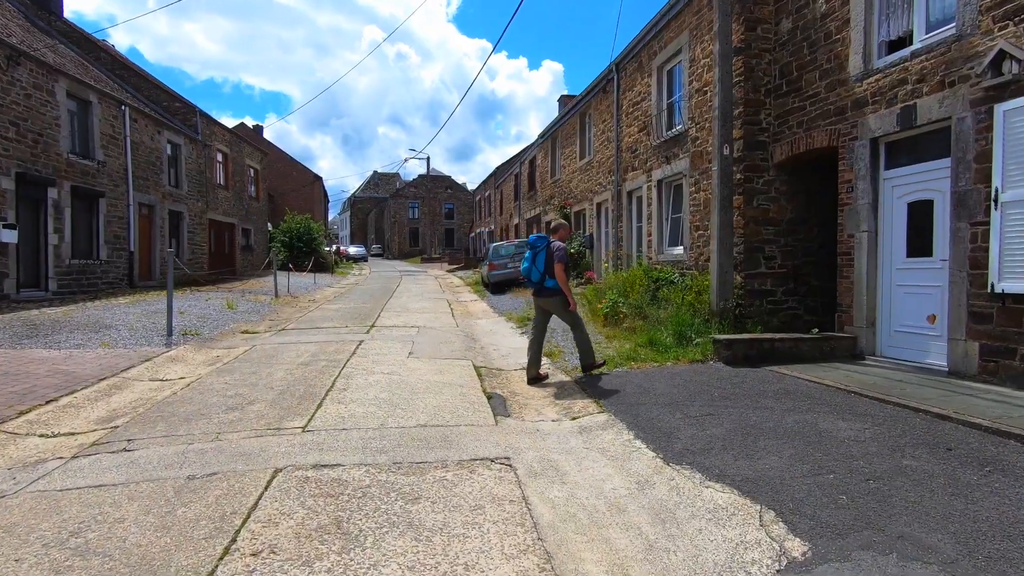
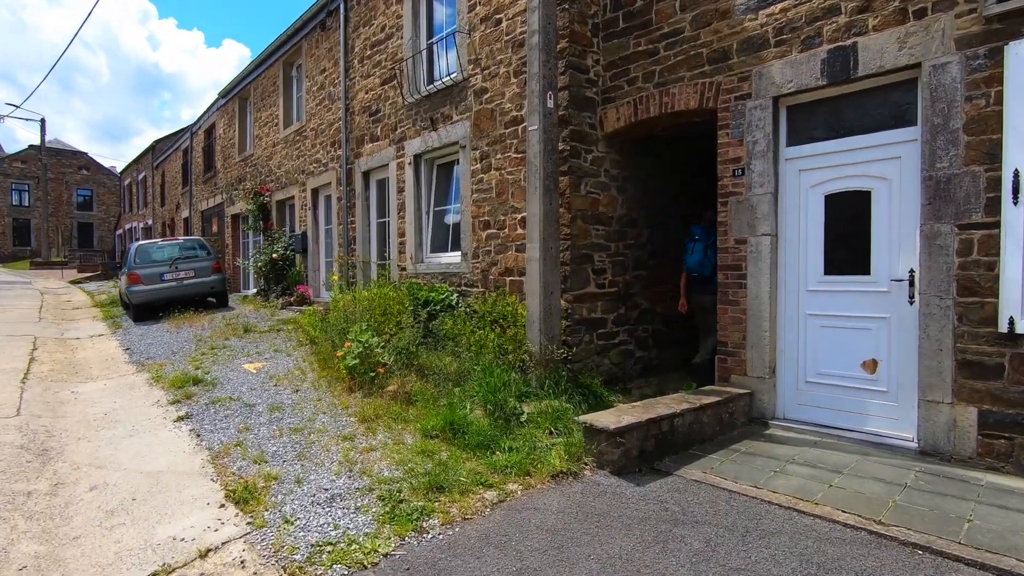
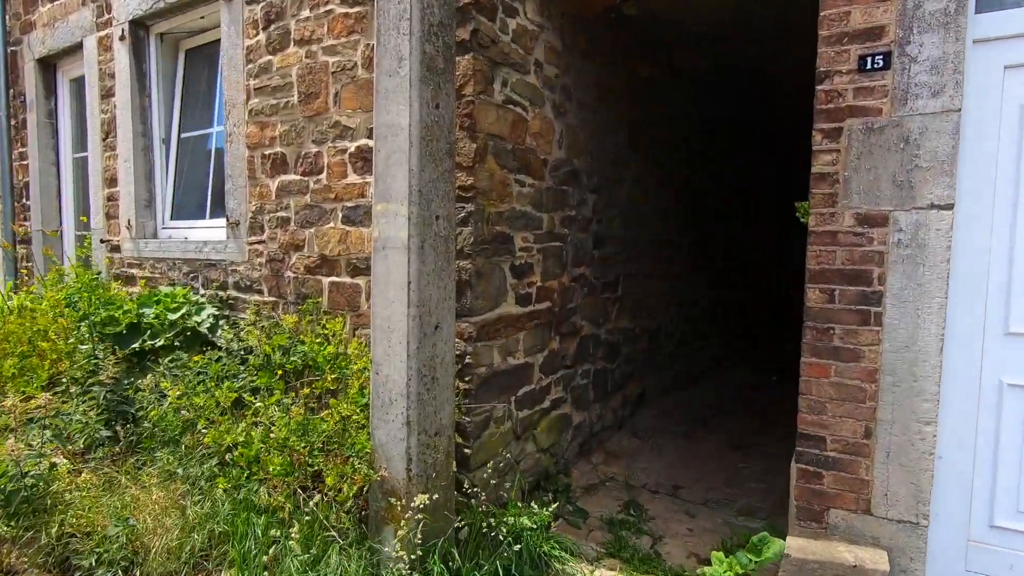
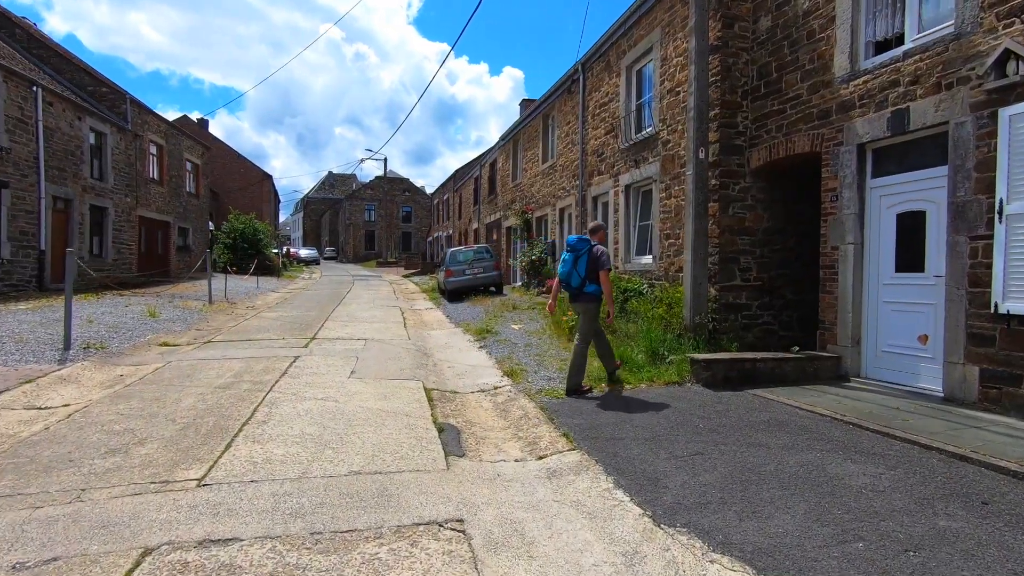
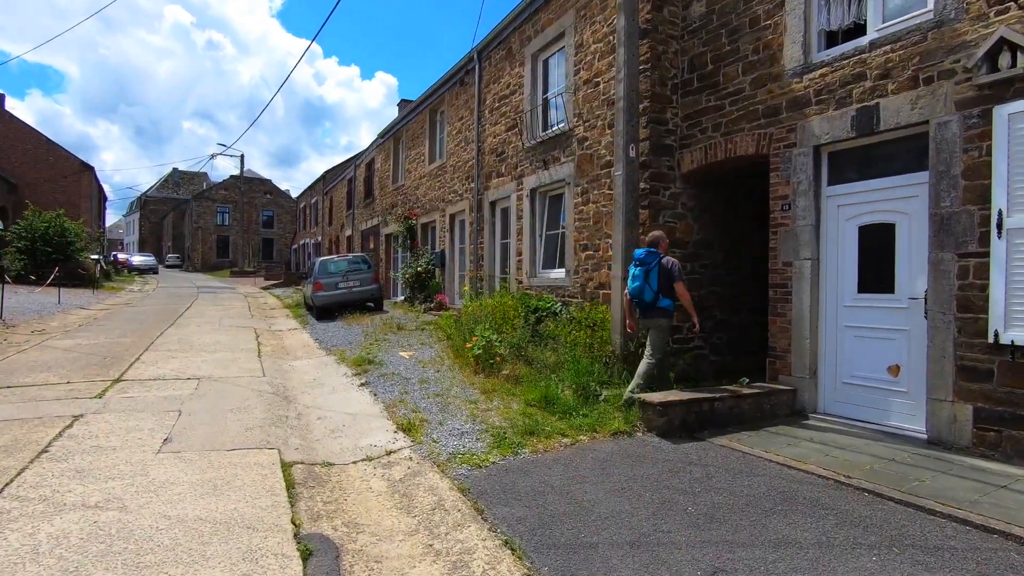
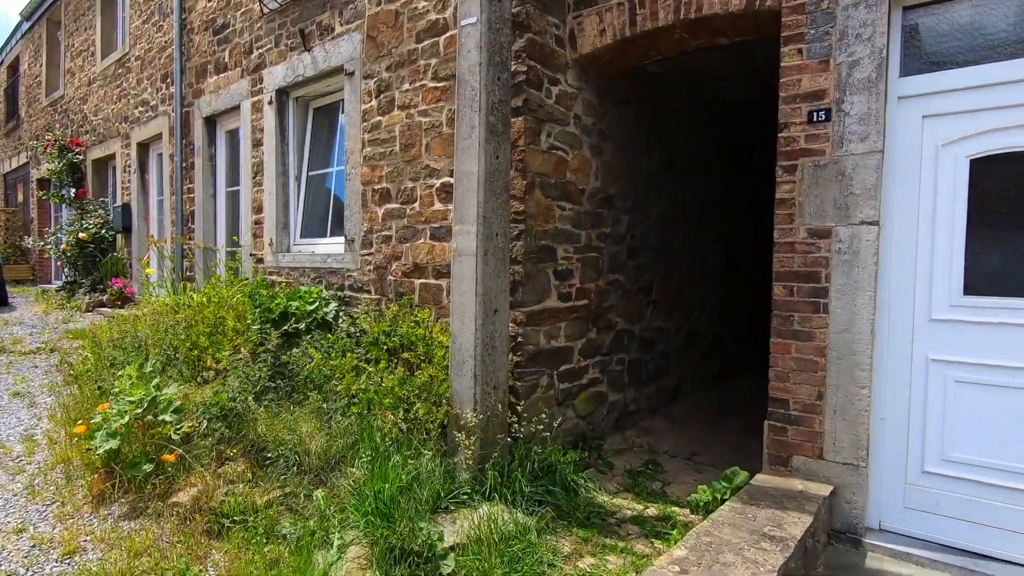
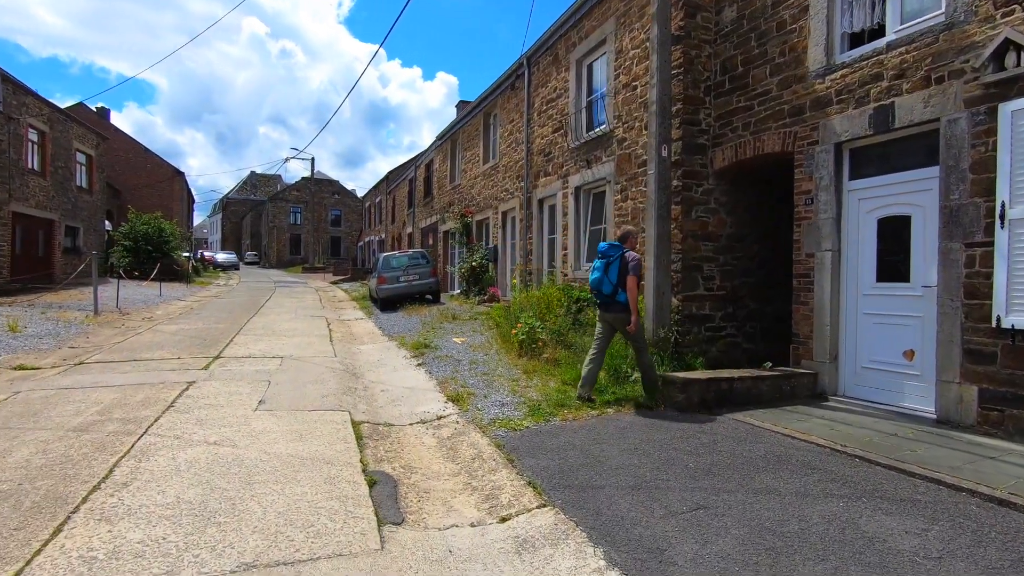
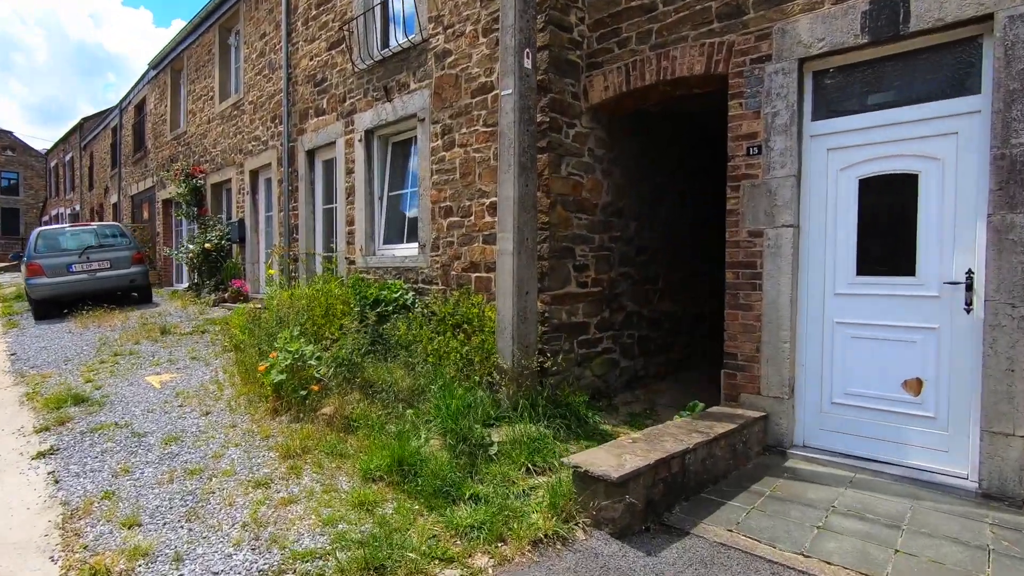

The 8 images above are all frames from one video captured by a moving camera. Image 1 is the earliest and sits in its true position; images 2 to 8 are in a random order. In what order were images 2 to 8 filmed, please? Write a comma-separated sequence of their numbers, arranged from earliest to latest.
4, 7, 5, 2, 8, 6, 3
